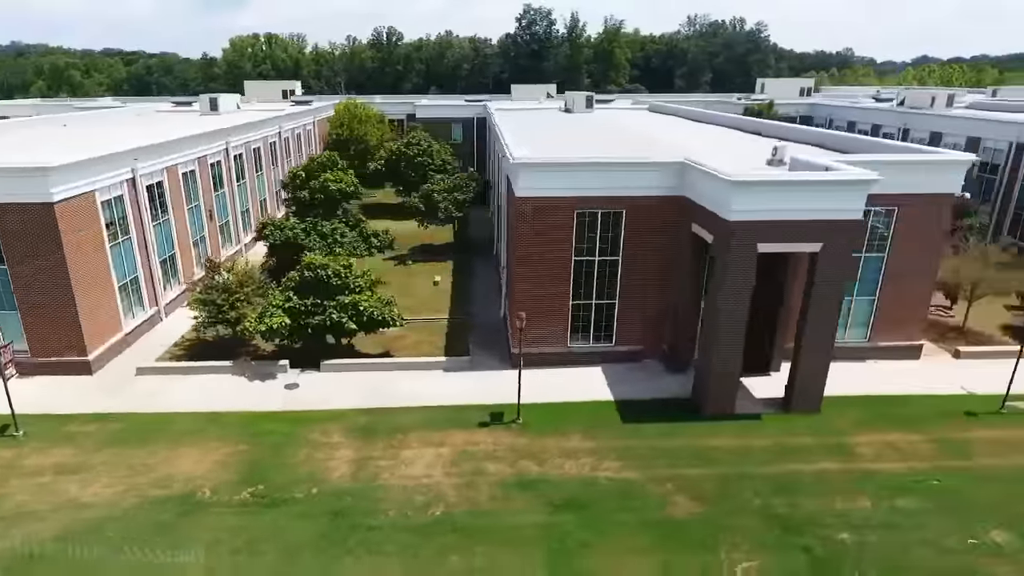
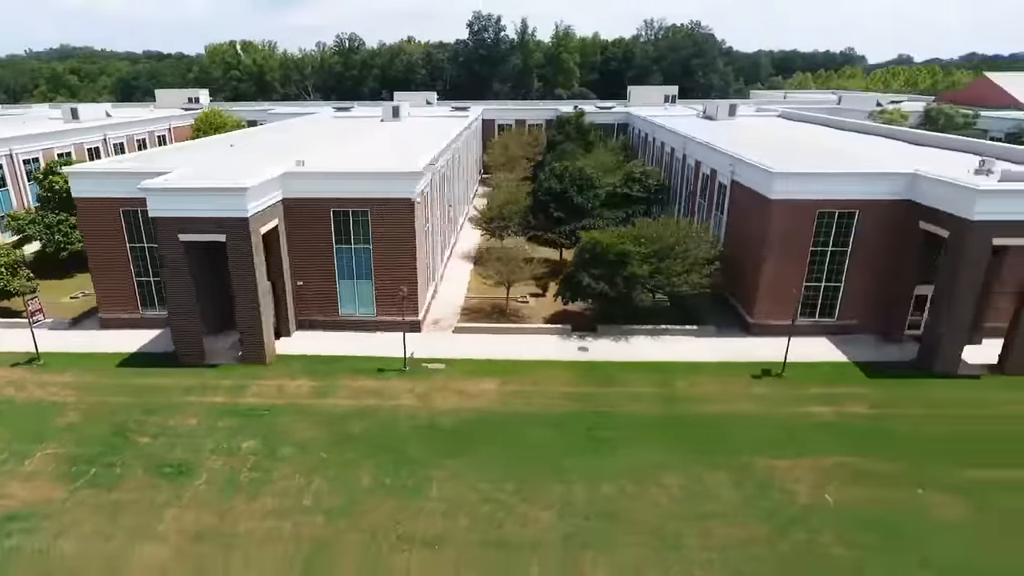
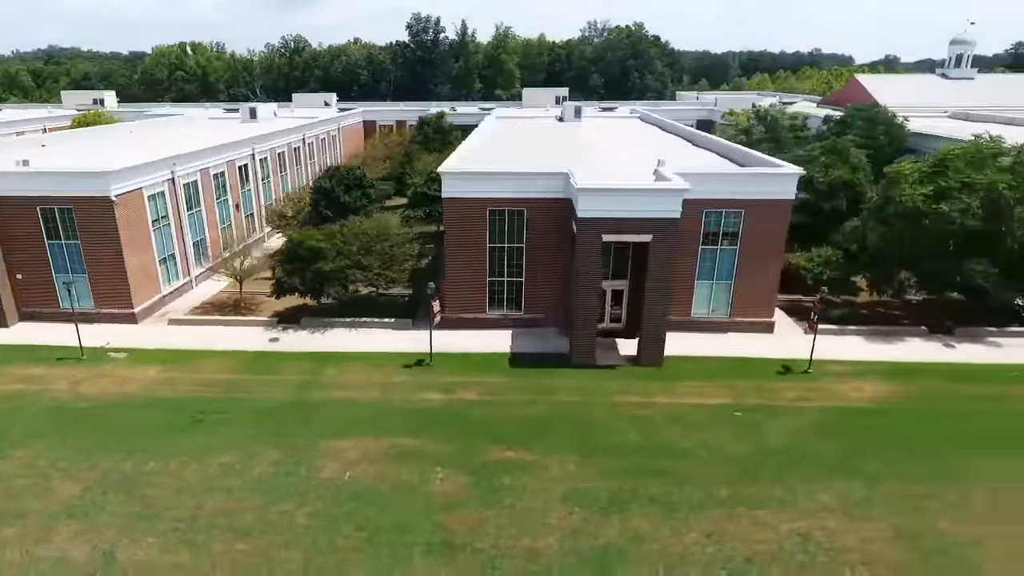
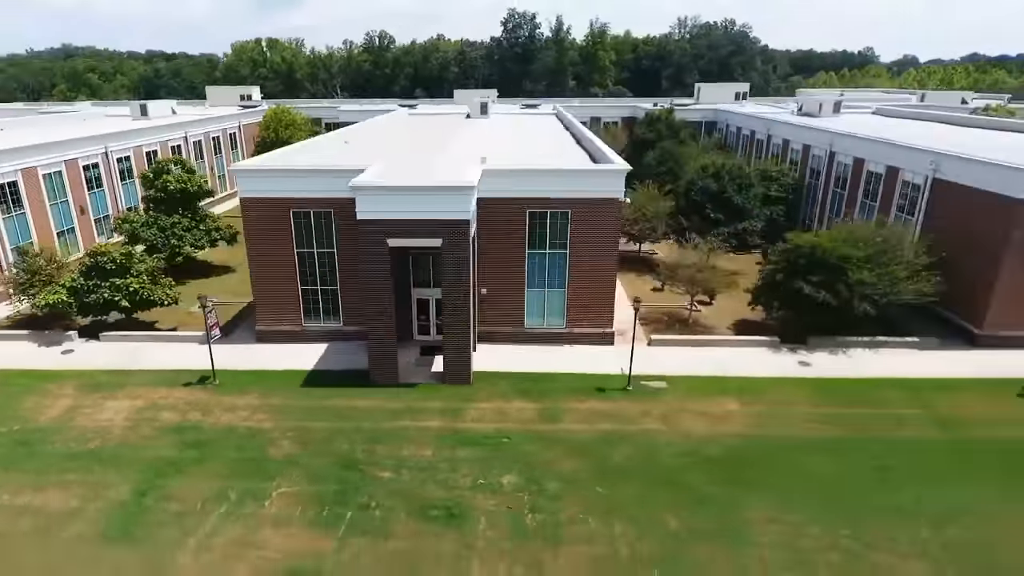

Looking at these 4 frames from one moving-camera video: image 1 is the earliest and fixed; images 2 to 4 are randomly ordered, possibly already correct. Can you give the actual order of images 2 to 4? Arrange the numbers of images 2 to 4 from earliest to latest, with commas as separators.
4, 2, 3
